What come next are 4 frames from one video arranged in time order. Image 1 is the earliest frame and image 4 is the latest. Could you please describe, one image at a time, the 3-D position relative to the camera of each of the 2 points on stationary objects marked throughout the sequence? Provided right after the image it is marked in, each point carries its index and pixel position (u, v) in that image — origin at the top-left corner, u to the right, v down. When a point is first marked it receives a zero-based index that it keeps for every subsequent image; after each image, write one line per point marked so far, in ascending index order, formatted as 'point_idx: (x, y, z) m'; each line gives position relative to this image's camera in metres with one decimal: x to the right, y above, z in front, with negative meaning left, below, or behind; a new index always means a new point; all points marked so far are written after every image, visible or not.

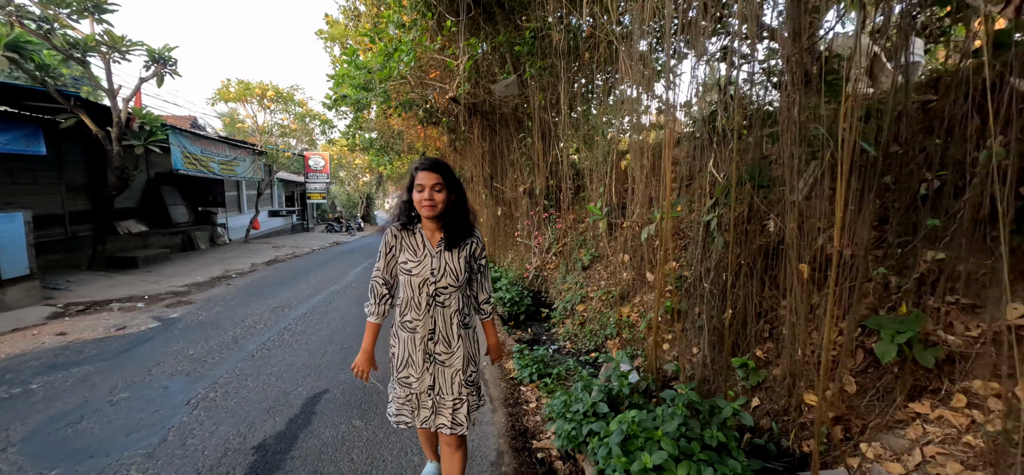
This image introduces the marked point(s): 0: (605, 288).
0: (+0.9, -0.5, +3.9) m
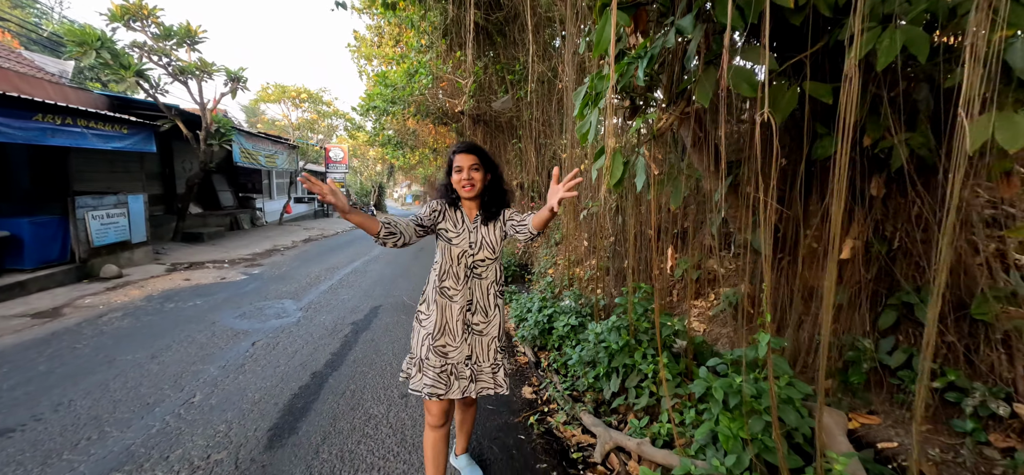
0: (+0.8, -0.3, +5.5) m
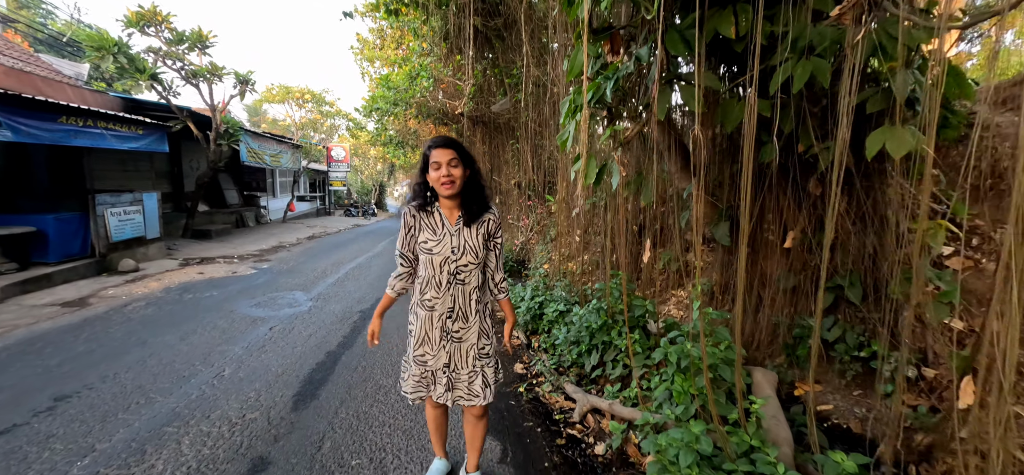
0: (+0.7, -0.2, +5.8) m
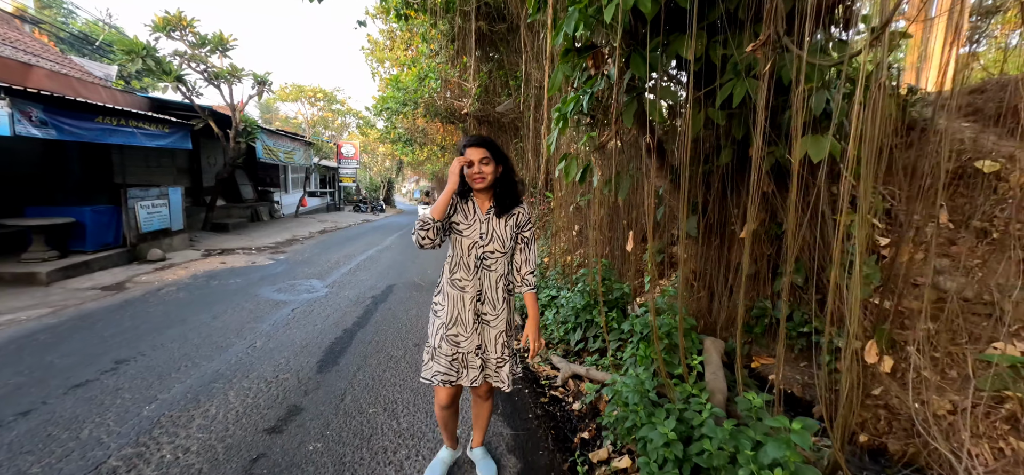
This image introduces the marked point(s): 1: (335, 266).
0: (+0.7, -0.1, +6.1) m
1: (-2.7, -0.4, +5.9) m
